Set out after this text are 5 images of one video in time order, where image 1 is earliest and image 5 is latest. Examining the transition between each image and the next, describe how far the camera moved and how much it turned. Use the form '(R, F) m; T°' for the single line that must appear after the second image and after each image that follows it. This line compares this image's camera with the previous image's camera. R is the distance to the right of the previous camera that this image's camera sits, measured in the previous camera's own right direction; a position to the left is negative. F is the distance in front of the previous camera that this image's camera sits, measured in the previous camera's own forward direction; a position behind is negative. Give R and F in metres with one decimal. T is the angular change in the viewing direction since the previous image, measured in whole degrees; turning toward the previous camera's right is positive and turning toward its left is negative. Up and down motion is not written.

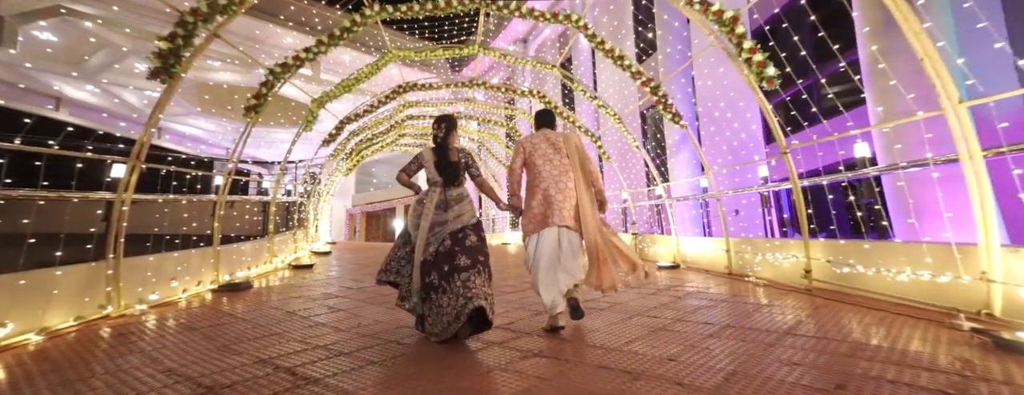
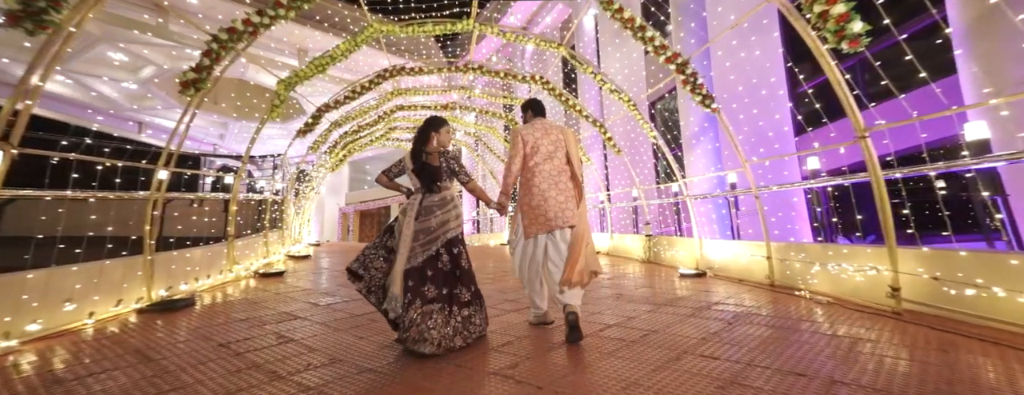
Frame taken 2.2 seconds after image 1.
(0.0, +0.7) m; 0°
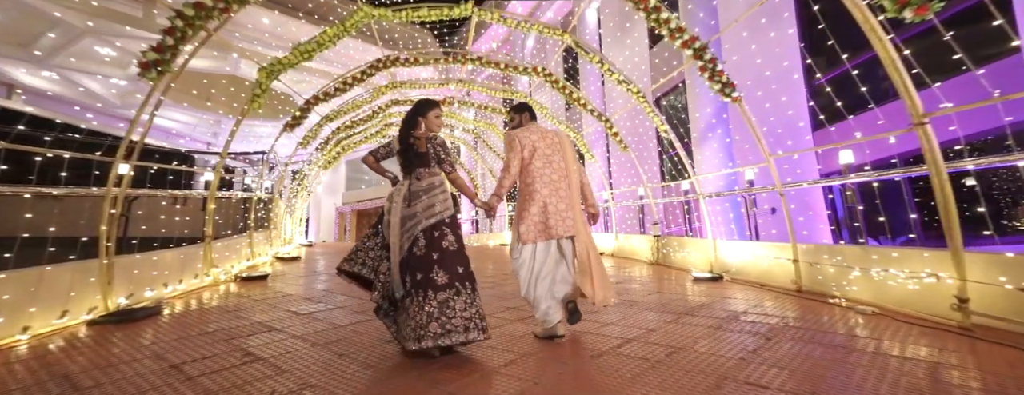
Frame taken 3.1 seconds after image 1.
(0.0, +0.3) m; 0°
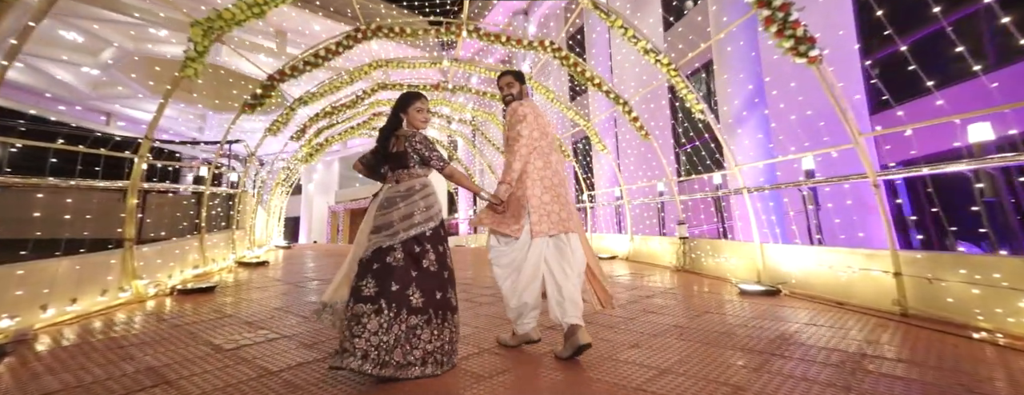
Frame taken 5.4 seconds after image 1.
(-0.1, +0.9) m; 0°
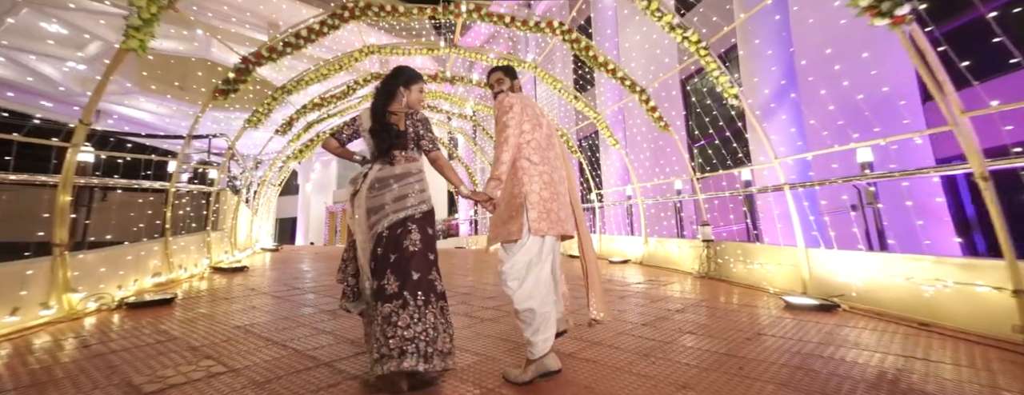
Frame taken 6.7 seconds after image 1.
(0.0, +0.5) m; 0°
